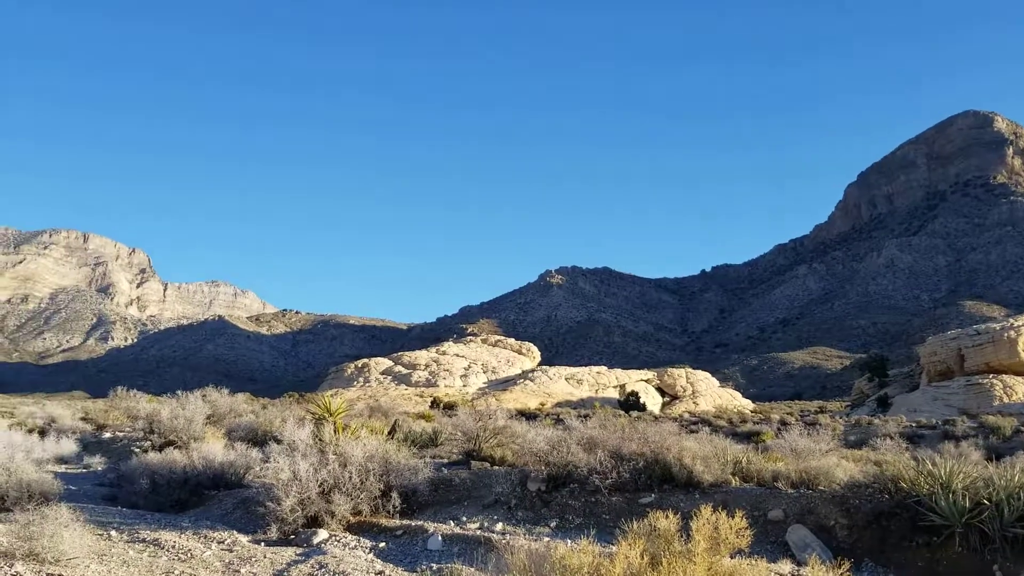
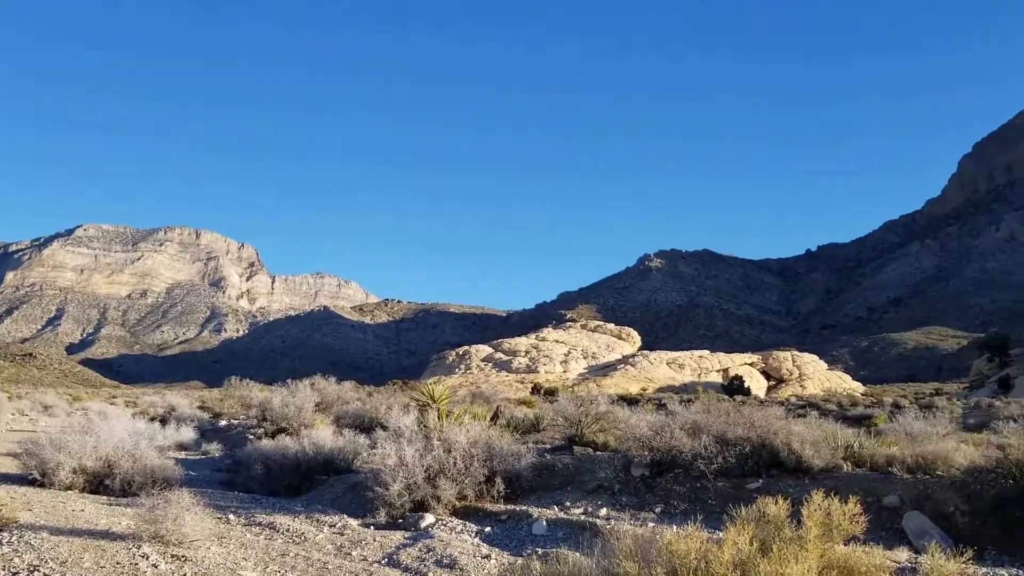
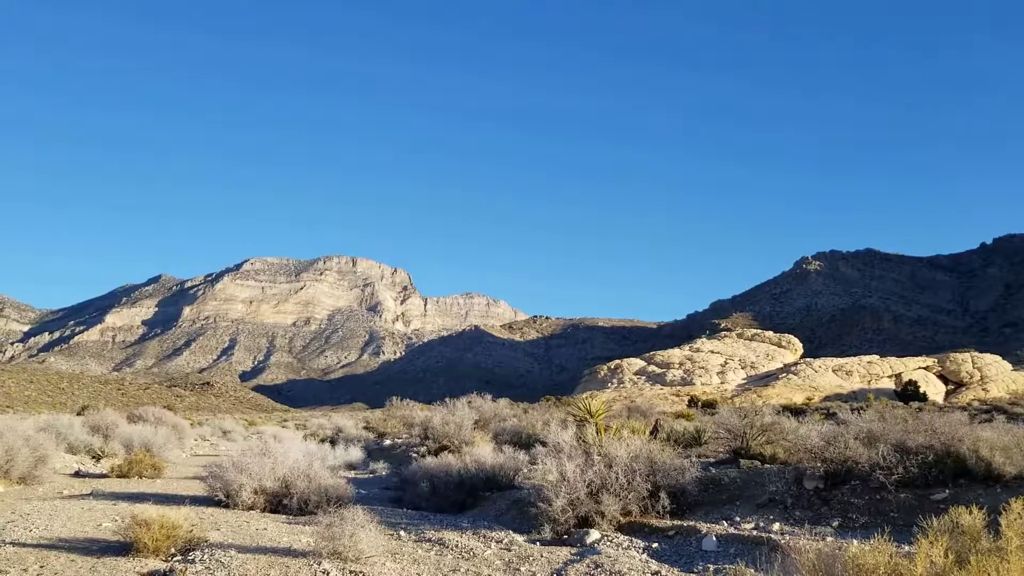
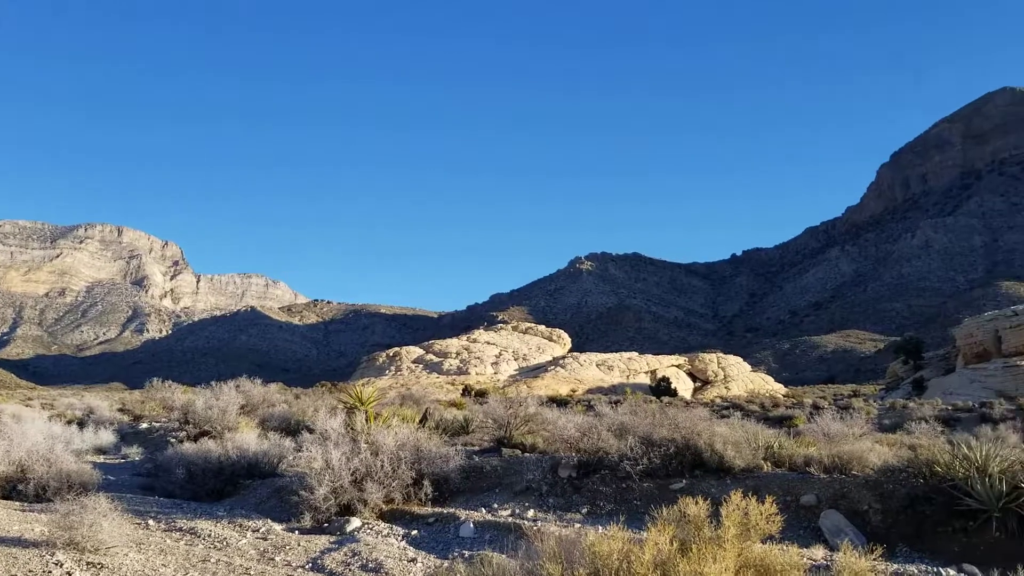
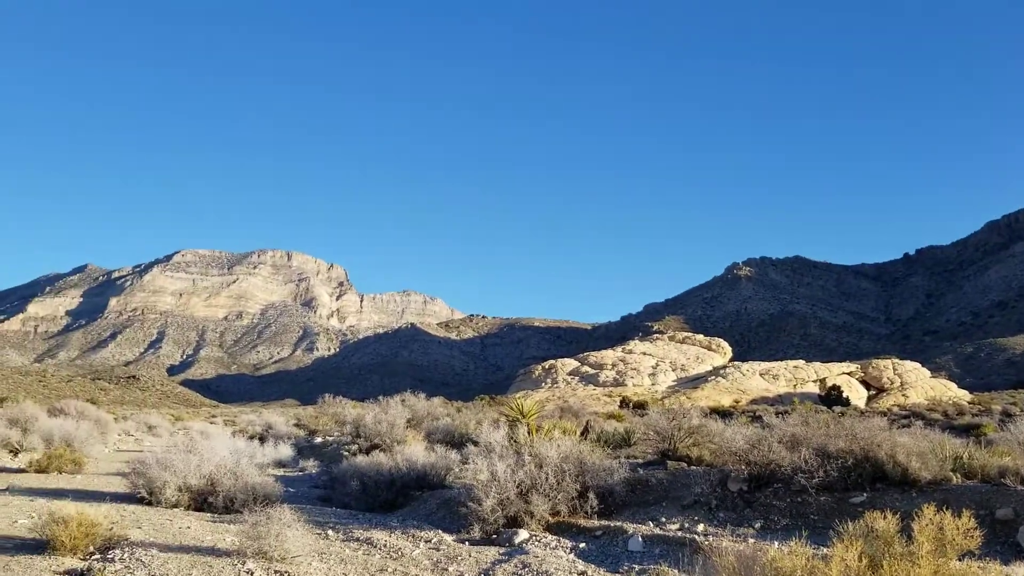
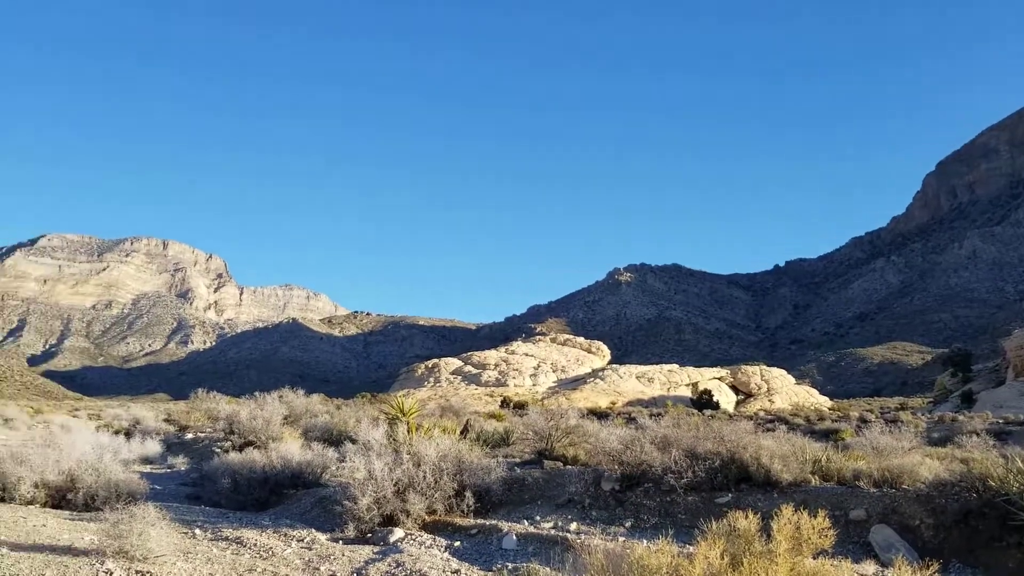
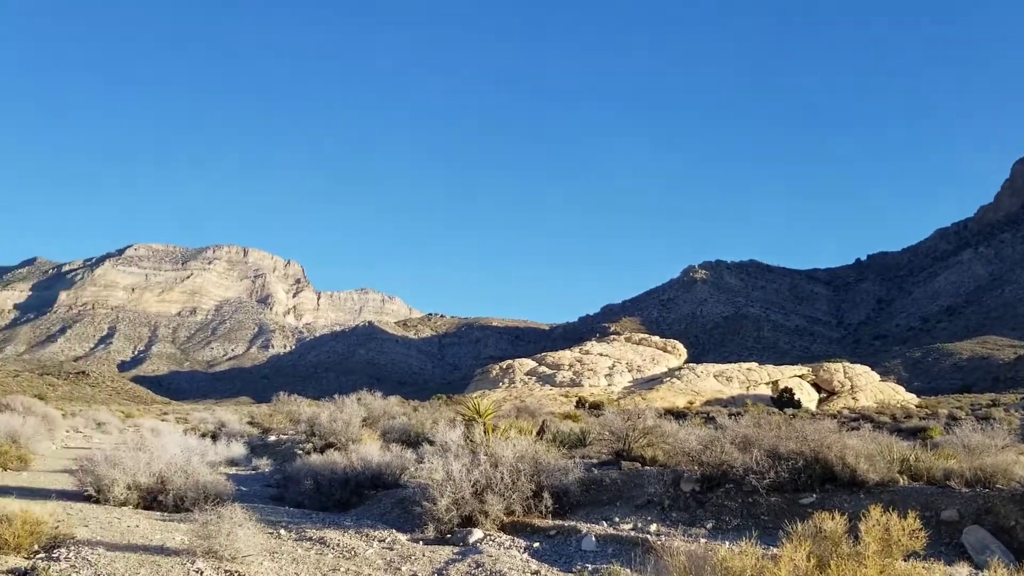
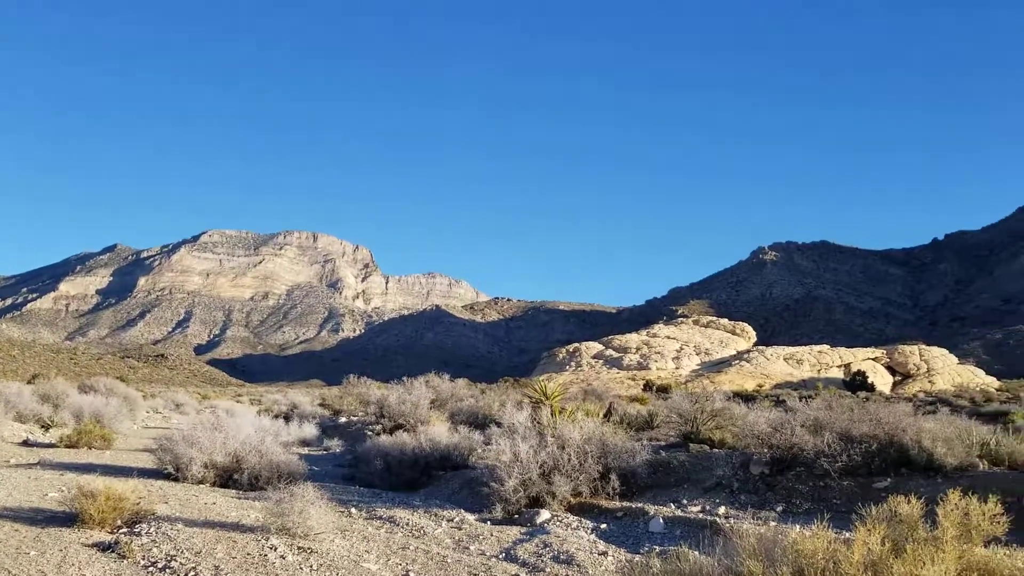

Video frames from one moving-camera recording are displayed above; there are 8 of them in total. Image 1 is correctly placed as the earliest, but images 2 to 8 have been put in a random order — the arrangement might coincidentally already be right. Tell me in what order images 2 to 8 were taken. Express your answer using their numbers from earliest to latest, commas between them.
6, 7, 5, 3, 8, 2, 4
